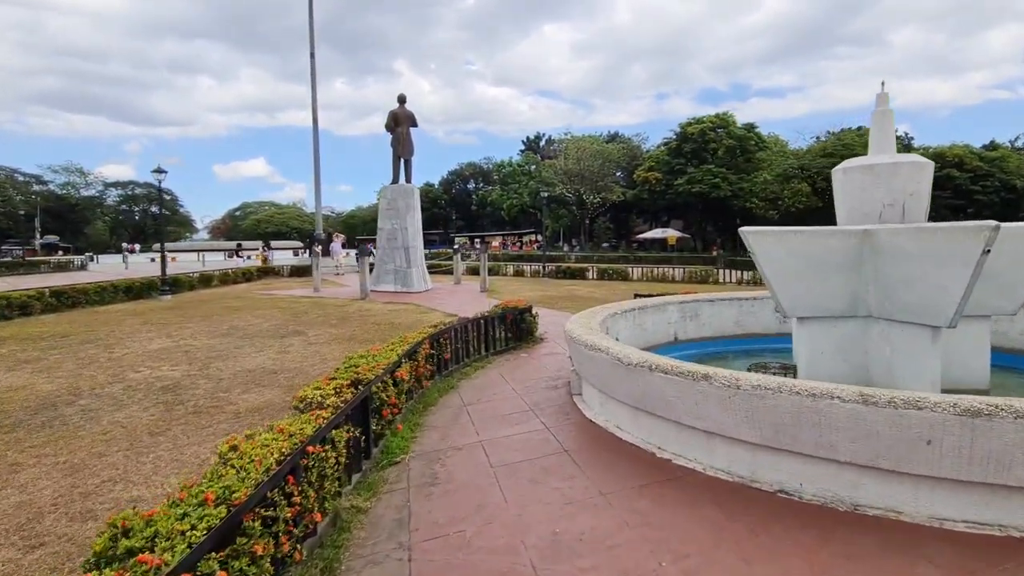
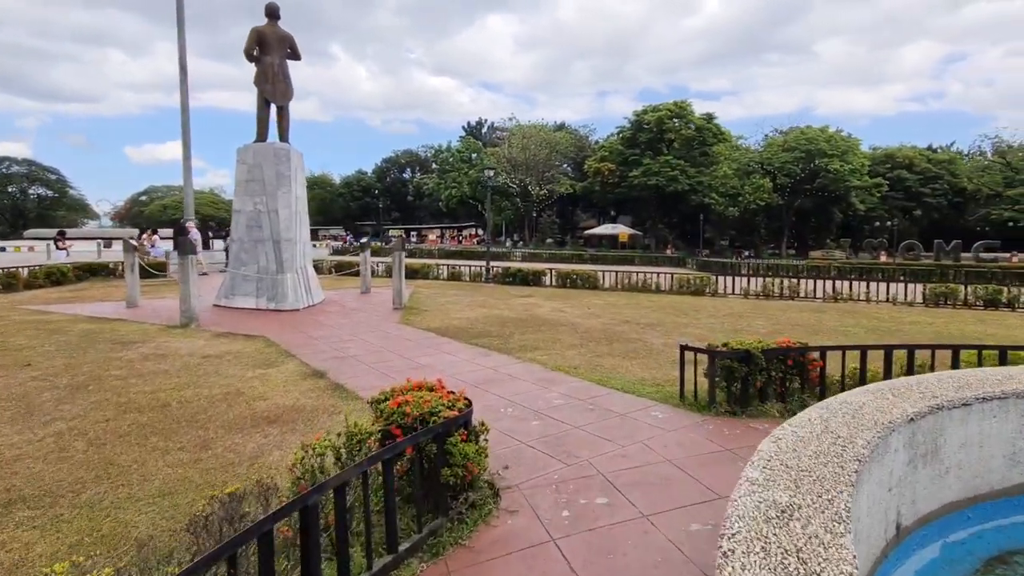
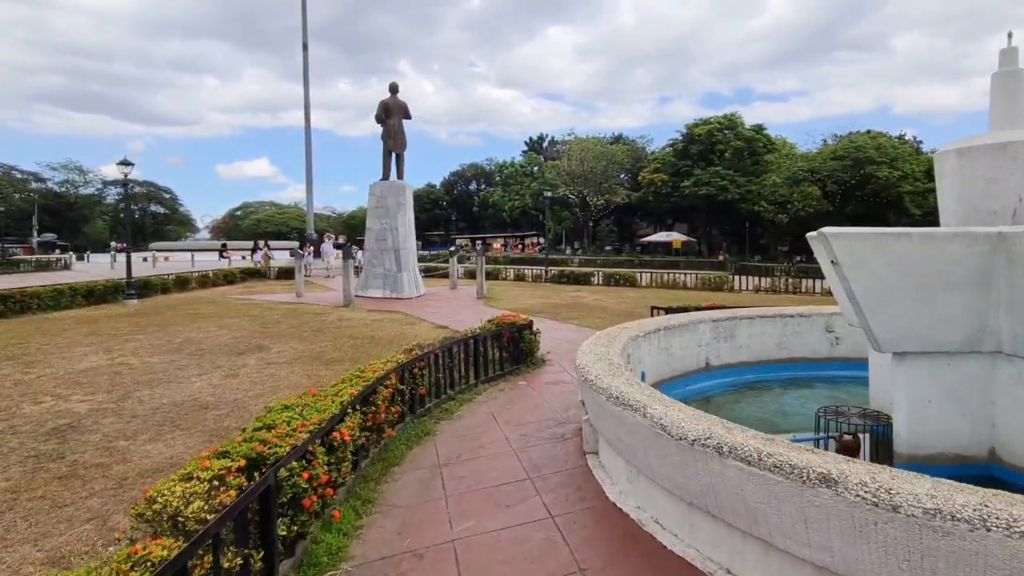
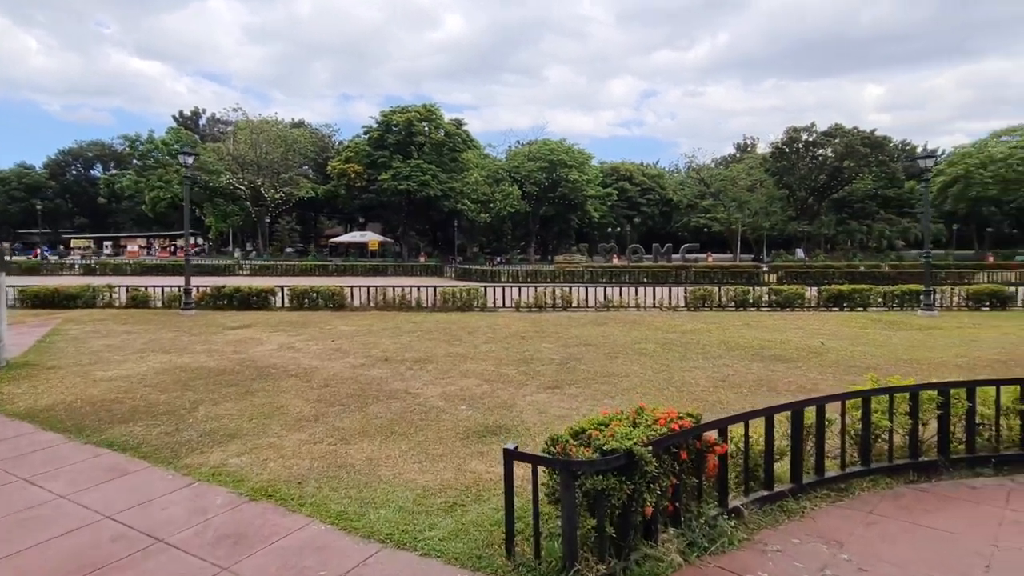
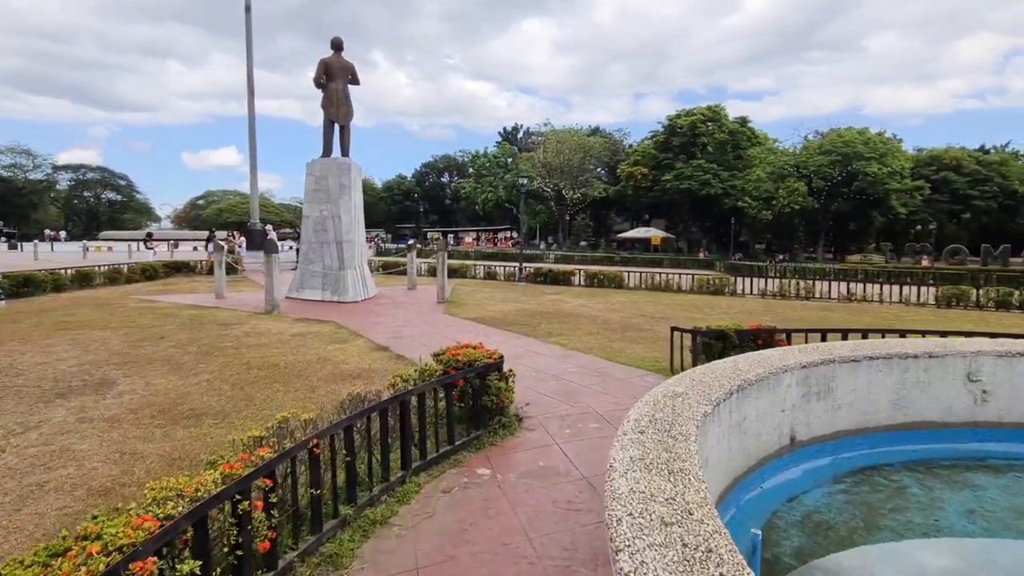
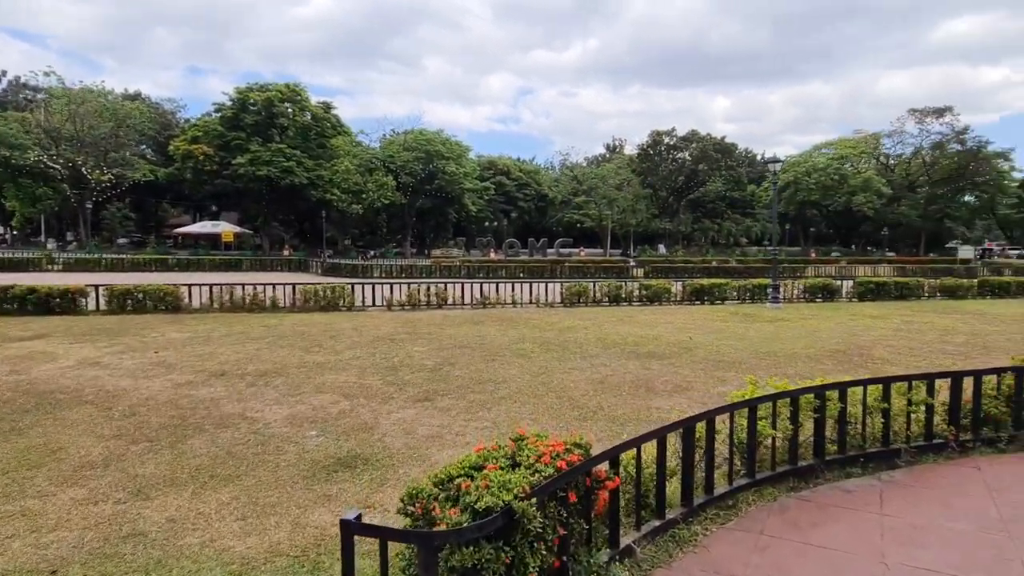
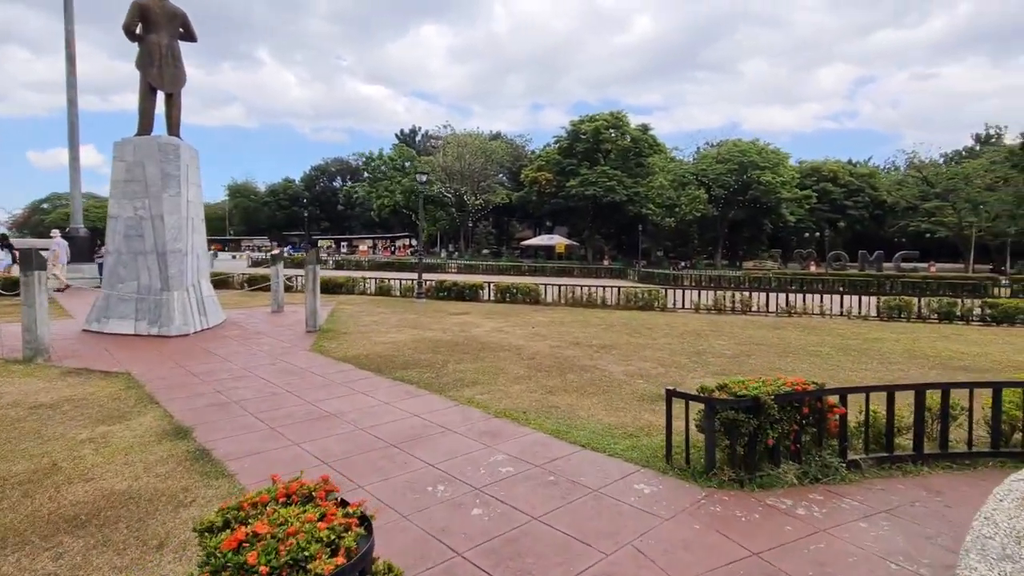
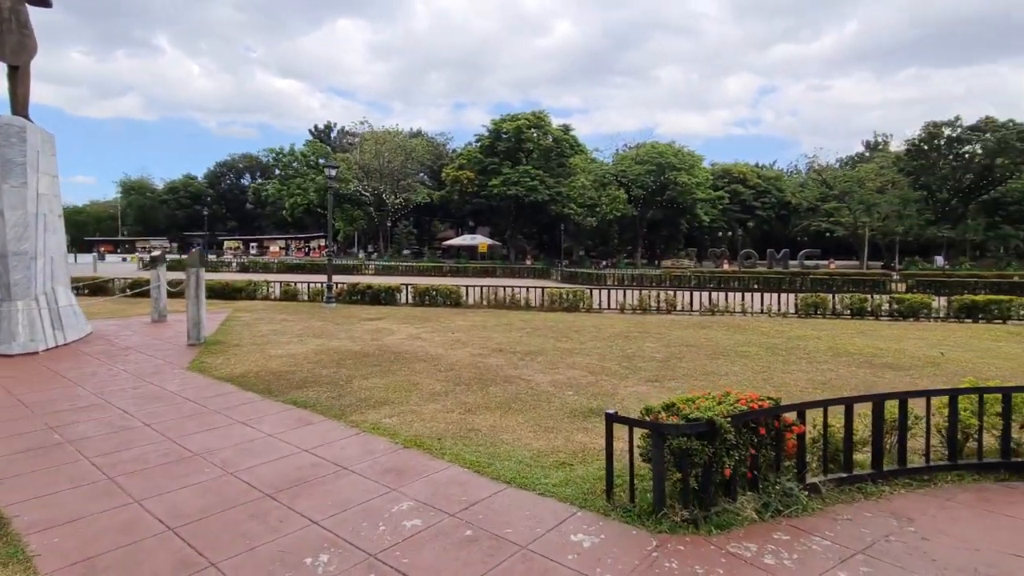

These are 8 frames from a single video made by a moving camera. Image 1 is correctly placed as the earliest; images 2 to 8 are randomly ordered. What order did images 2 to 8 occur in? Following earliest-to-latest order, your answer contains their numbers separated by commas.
3, 5, 2, 7, 8, 4, 6
